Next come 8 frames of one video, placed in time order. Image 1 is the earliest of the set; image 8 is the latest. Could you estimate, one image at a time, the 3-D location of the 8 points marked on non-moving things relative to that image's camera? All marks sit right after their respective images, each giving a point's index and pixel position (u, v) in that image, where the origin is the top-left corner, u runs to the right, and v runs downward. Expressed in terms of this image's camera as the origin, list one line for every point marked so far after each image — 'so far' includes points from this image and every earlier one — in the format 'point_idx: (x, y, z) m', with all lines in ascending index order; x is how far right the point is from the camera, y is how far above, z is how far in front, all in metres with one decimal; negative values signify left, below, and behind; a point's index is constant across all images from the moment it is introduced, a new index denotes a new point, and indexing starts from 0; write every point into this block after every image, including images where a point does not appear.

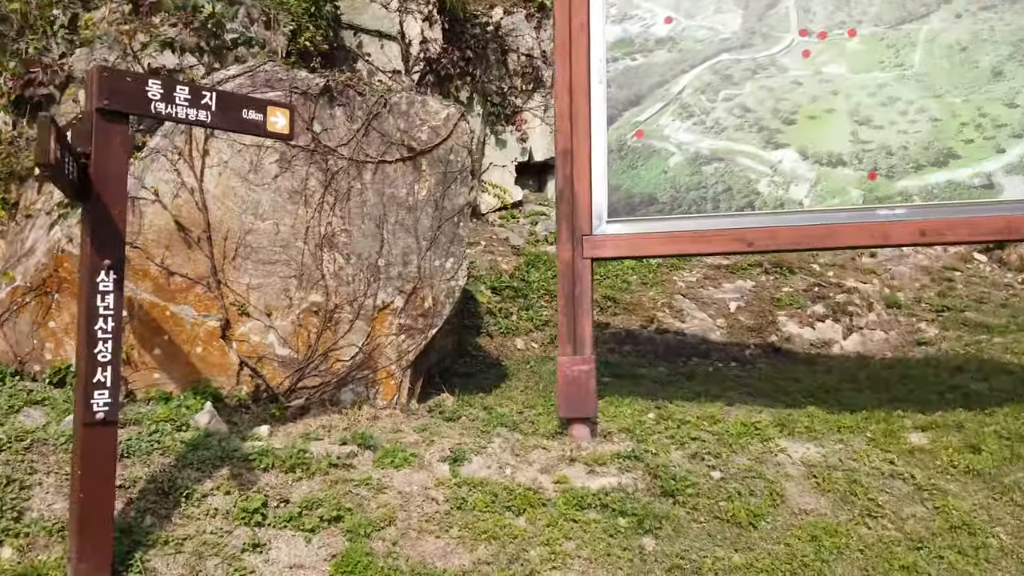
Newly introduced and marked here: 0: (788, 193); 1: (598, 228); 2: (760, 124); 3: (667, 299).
0: (+1.4, +0.5, +3.9) m
1: (+0.5, +0.3, +4.0) m
2: (+1.3, +0.9, +4.0) m
3: (+1.5, -0.1, +7.3) m
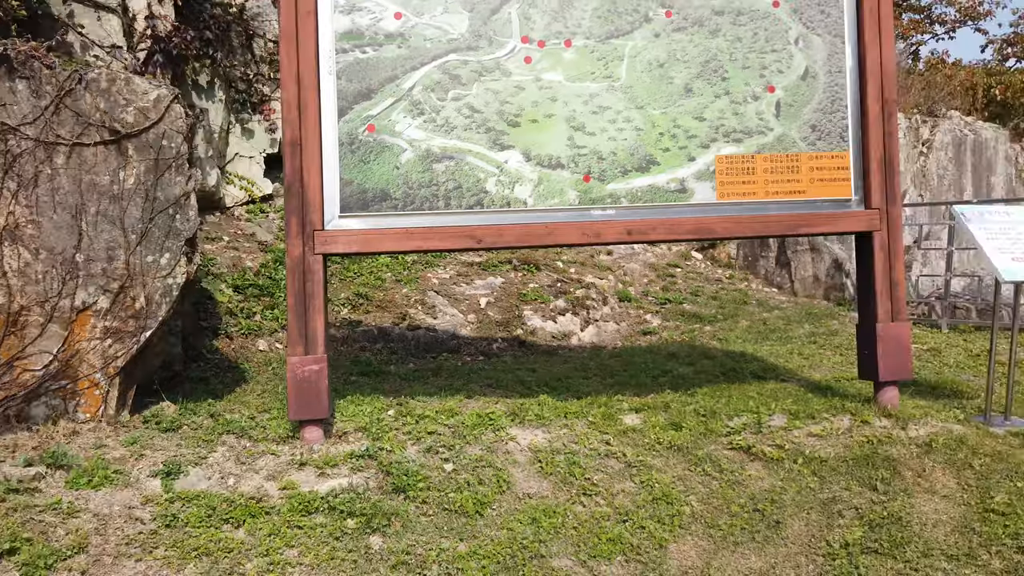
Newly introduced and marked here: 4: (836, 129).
0: (0.0, +0.5, +4.1) m
1: (-0.9, +0.3, +3.9) m
2: (-0.1, +0.9, +4.1) m
3: (-0.9, -0.1, +7.4) m
4: (+1.9, +0.9, +4.4) m
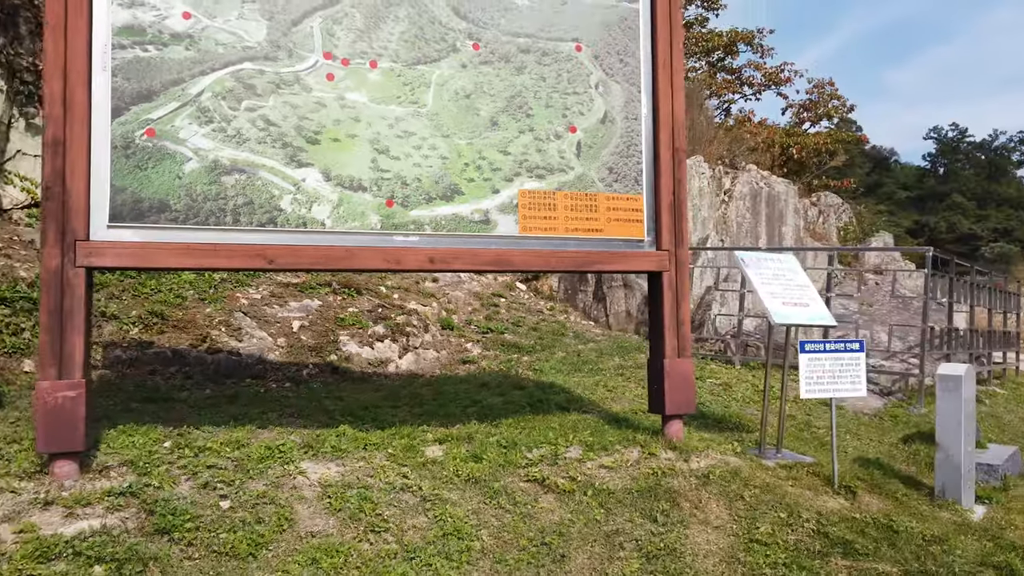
0: (-1.0, +0.4, +3.9) m
1: (-1.9, +0.3, +3.5) m
2: (-1.2, +0.8, +3.9) m
3: (-2.6, -0.3, +6.9) m
4: (+0.7, +0.7, +4.6) m
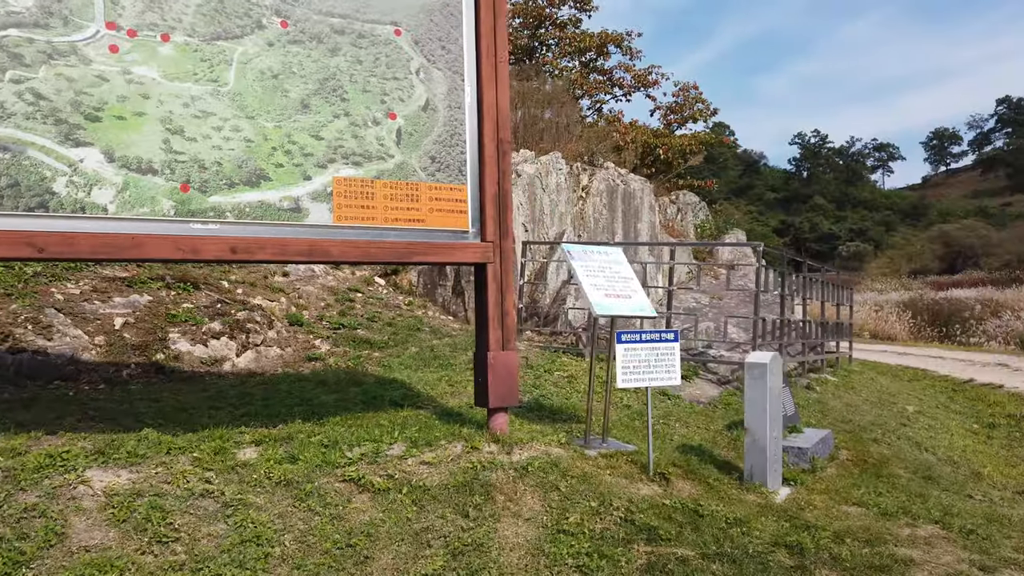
0: (-2.0, +0.4, +3.5) m
1: (-2.8, +0.3, +3.0) m
2: (-2.1, +0.8, +3.5) m
3: (-4.0, -0.2, +6.3) m
4: (-0.3, +0.8, +4.6) m
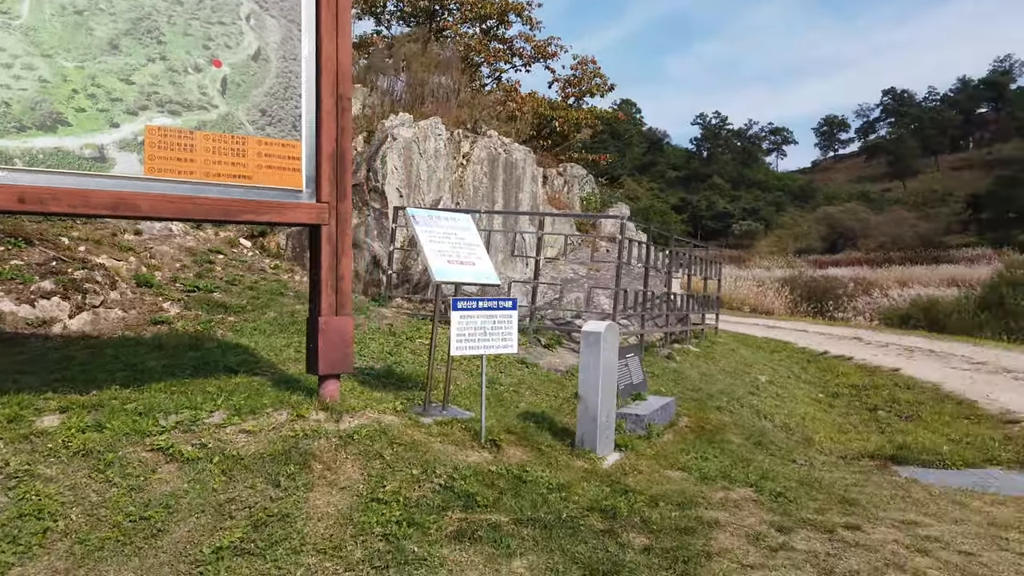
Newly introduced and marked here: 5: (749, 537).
0: (-2.8, +0.6, +3.1) m
1: (-3.5, +0.5, +2.5) m
2: (-2.9, +1.0, +3.1) m
3: (-5.2, +0.2, +5.6) m
4: (-1.3, +1.0, +4.3) m
5: (+1.2, -1.3, +3.8) m
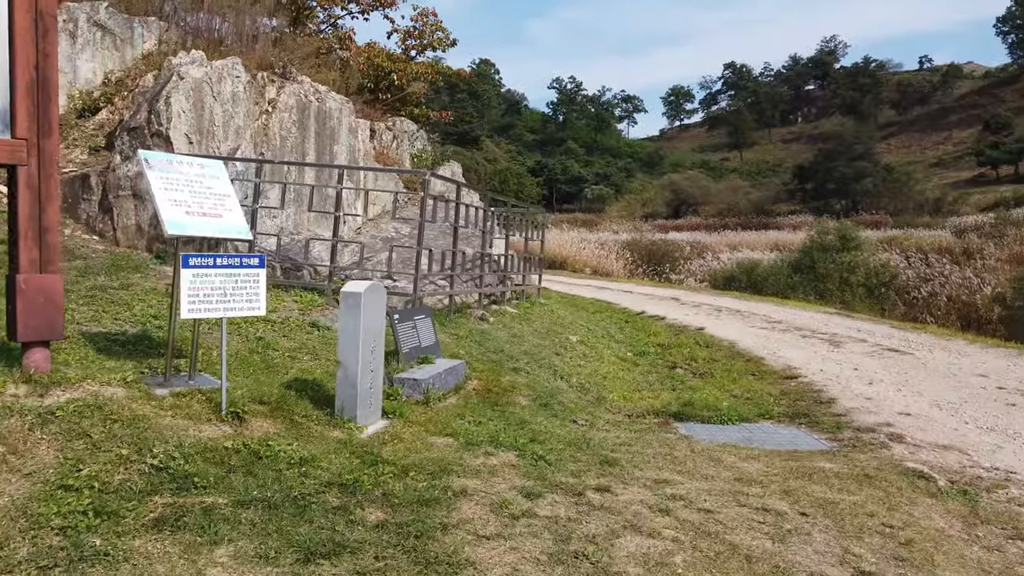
0: (-3.9, +0.8, +2.2) m
1: (-4.5, +0.6, +1.4) m
2: (-4.0, +1.2, +2.1) m
3: (-6.6, +0.5, +4.2) m
4: (-2.6, +1.2, +3.6) m
5: (-0.1, -1.1, +3.6) m
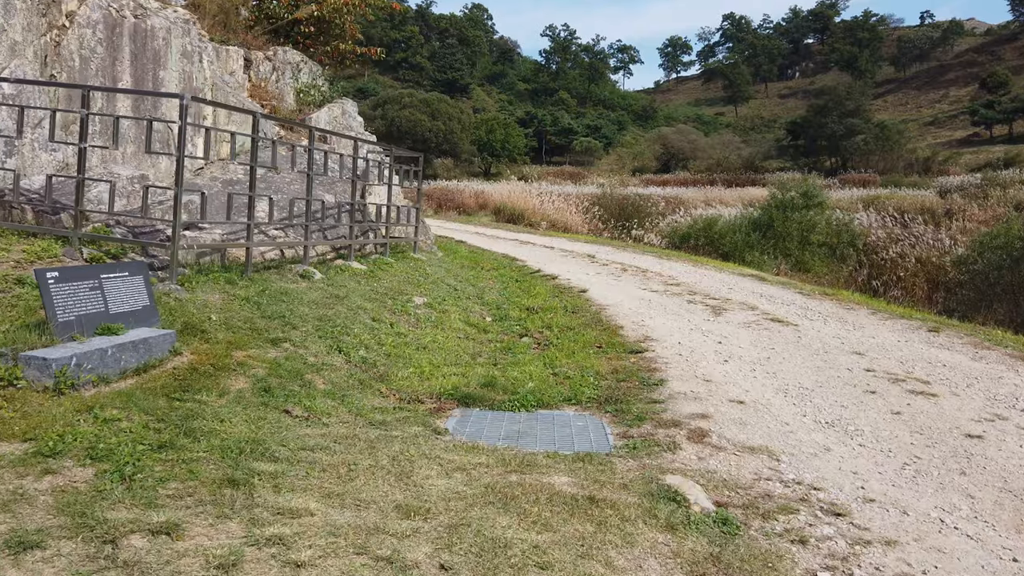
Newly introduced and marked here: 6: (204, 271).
0: (-5.6, +0.9, +0.8) m
1: (-6.2, +0.7, +0.1) m
2: (-5.7, +1.3, +0.7) m
3: (-8.4, +0.8, +2.9) m
4: (-4.3, +1.4, +2.3) m
5: (-1.9, -0.9, +2.5) m
6: (-2.9, +0.2, +7.1) m
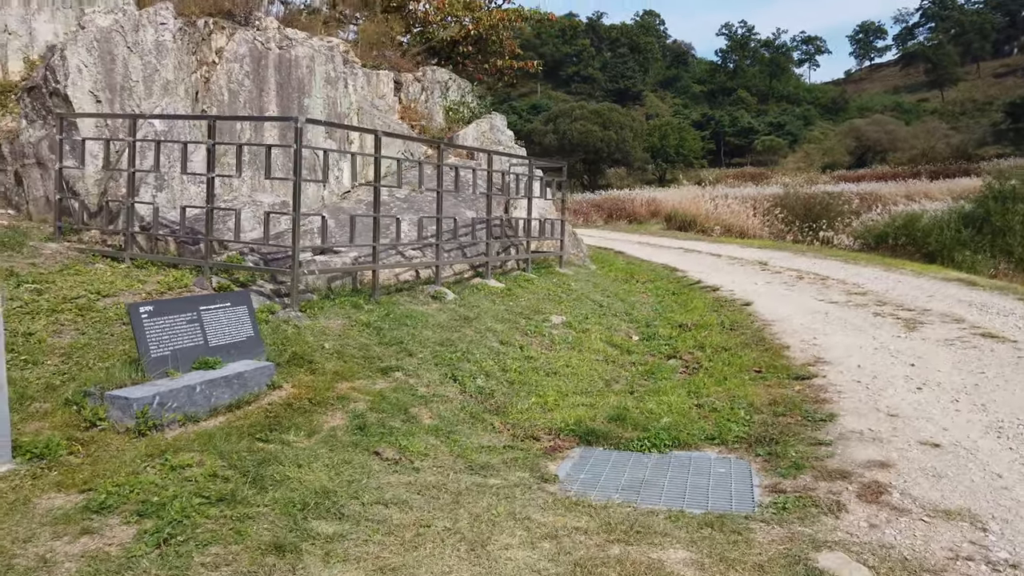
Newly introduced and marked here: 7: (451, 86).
0: (-5.8, +0.7, +1.5) m
1: (-6.5, +0.5, +0.9) m
2: (-5.9, +1.1, +1.4) m
3: (-8.0, +0.4, +4.2) m
4: (-4.2, +1.2, +2.6) m
5: (-1.7, -1.1, +2.2) m
6: (-1.7, -0.1, +7.0) m
7: (-1.0, +3.7, +13.9) m
